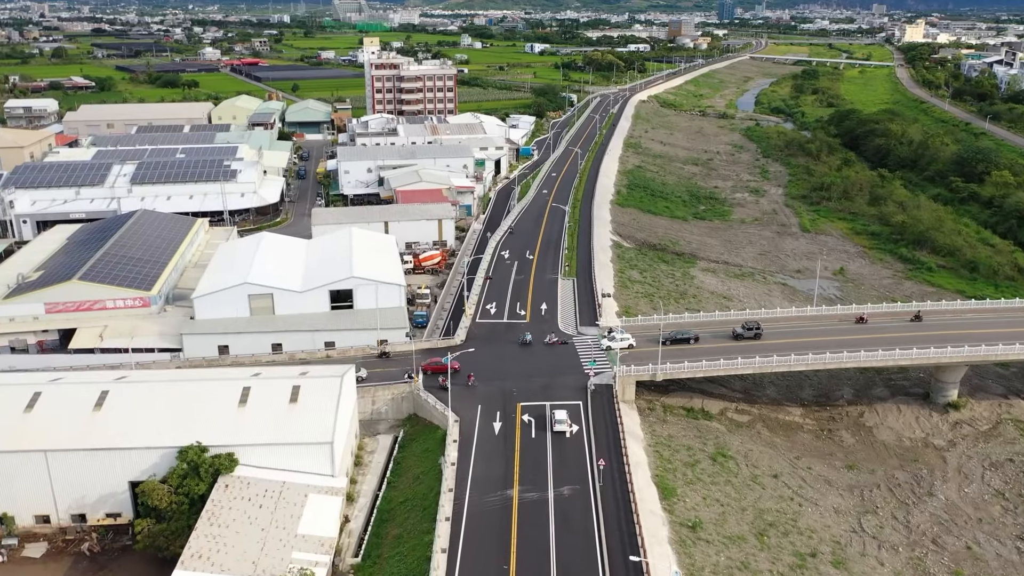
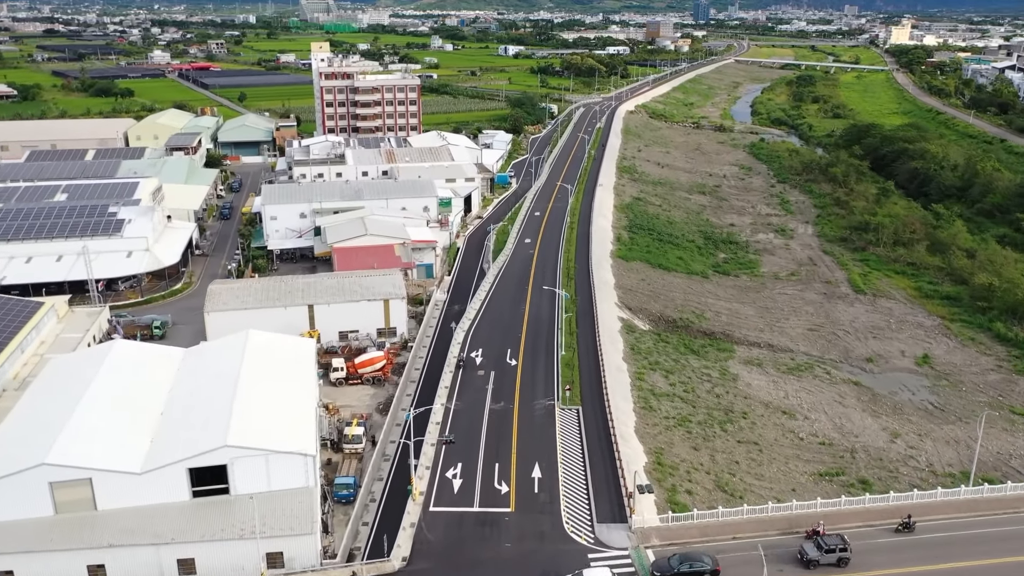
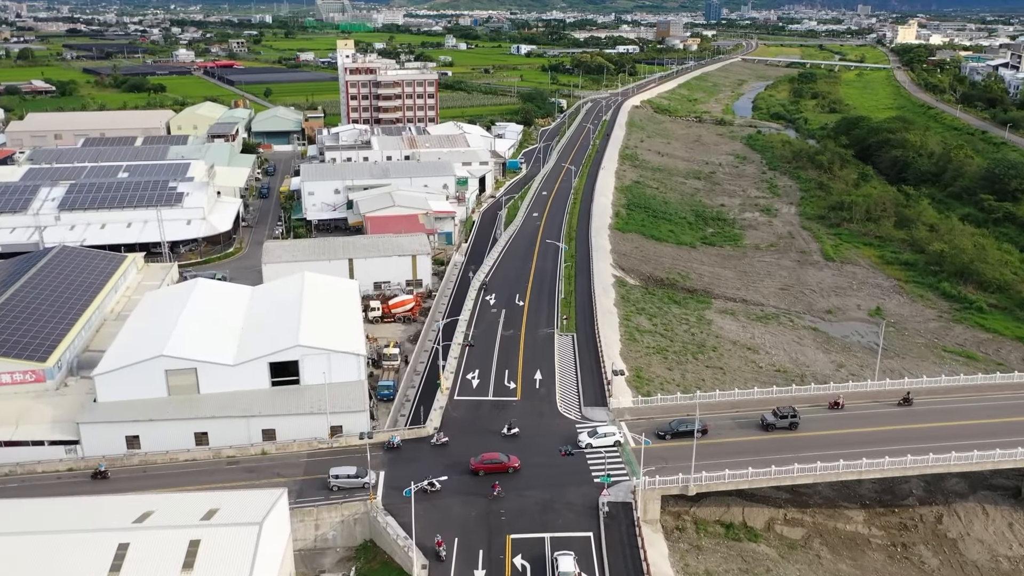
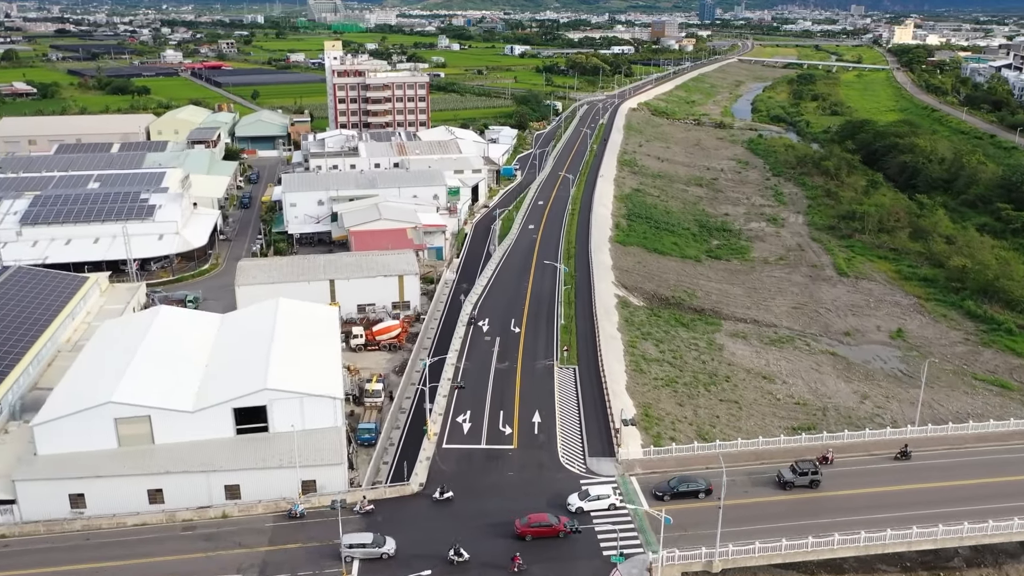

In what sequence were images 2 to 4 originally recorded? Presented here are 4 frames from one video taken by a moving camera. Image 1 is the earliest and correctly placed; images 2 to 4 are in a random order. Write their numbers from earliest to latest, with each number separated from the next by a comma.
3, 4, 2
